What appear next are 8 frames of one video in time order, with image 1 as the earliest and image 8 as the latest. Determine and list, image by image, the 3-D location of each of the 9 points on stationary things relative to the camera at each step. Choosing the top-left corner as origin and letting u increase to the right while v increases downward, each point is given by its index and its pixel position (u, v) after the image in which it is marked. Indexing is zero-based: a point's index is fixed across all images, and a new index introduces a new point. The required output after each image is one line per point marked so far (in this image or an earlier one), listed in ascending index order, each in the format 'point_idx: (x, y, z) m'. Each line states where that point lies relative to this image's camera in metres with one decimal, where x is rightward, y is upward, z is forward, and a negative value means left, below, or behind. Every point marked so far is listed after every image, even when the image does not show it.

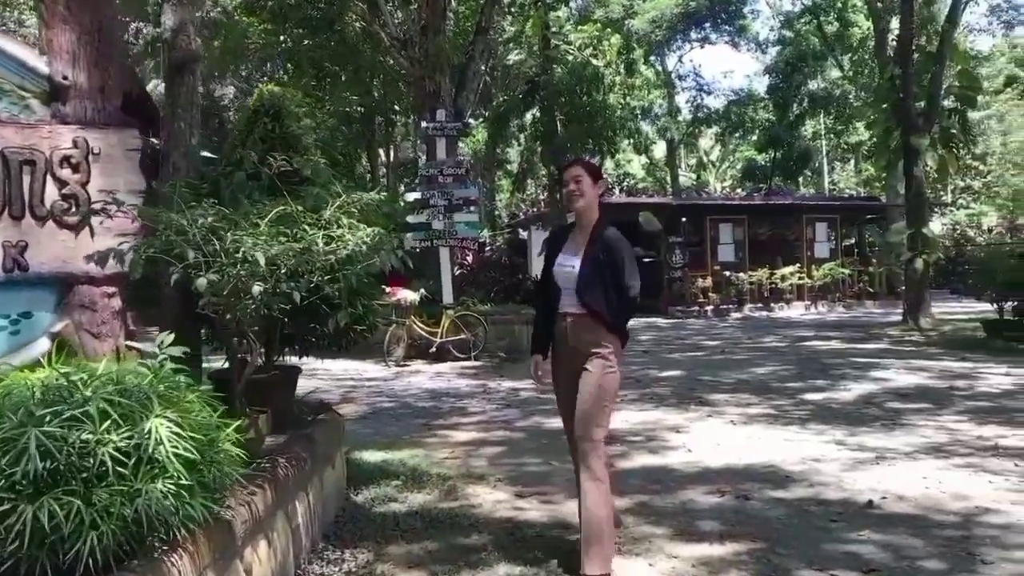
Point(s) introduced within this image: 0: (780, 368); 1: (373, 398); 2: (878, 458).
0: (+3.4, -1.0, +12.0) m
1: (-1.4, -1.1, +9.4) m
2: (+2.4, -1.1, +6.3) m
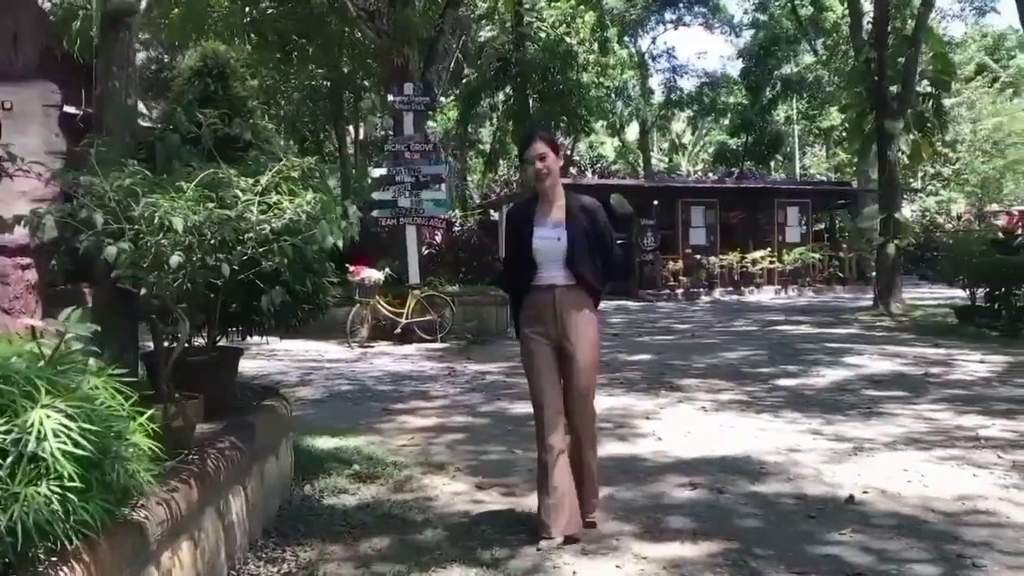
0: (+3.0, -0.8, +11.8) m
1: (-1.7, -0.9, +9.0) m
2: (+2.2, -1.0, +6.1) m
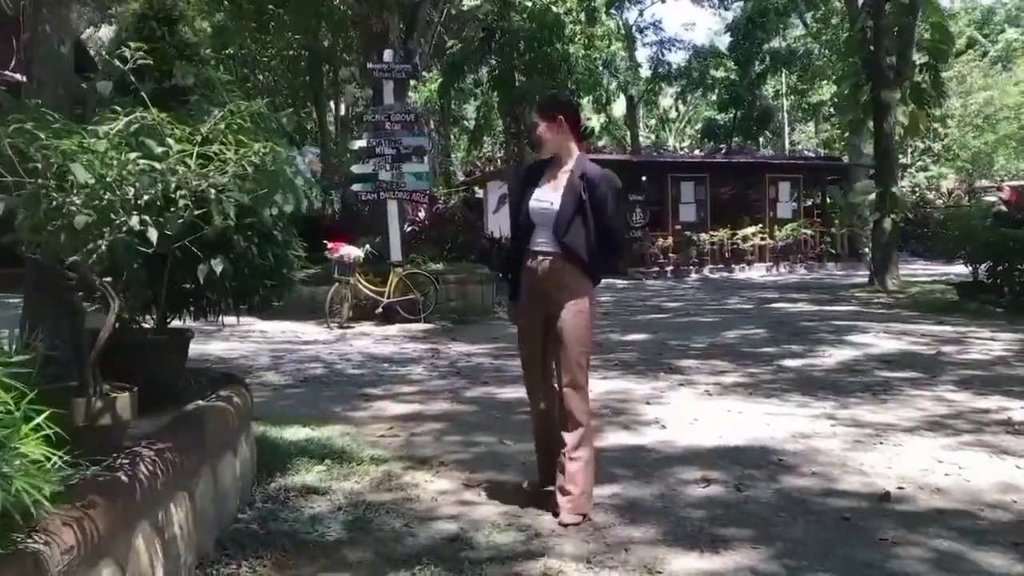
0: (+2.8, -0.5, +11.3) m
1: (-1.8, -0.7, +8.4) m
2: (+2.1, -0.9, +5.5) m
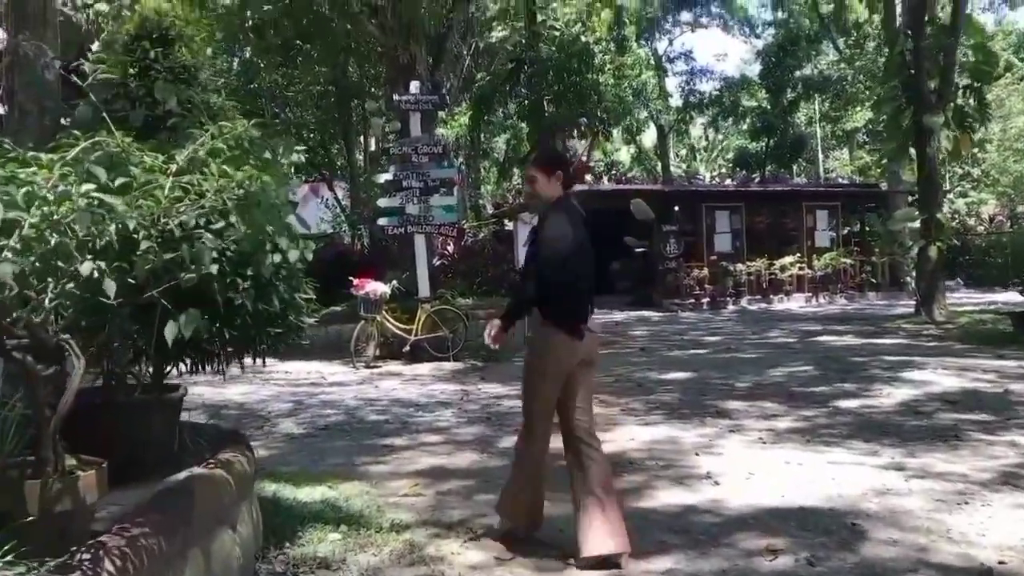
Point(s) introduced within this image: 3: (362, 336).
0: (+3.2, -0.9, +10.6) m
1: (-1.5, -1.0, +7.9) m
2: (+2.3, -1.0, +4.9) m
3: (-1.9, -0.6, +12.2) m
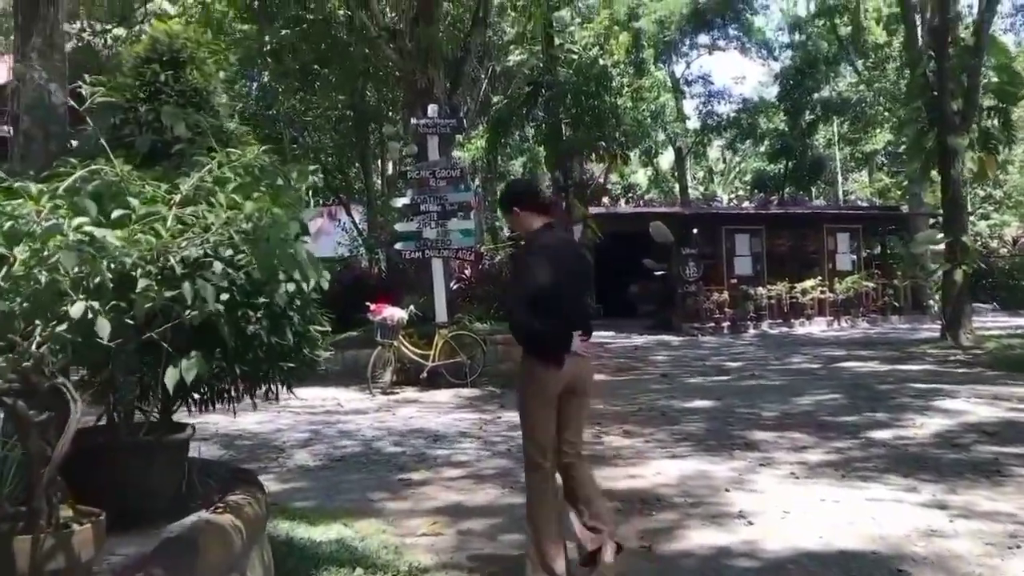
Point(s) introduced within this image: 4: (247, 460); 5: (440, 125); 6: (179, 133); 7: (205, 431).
0: (+3.4, -1.2, +10.4) m
1: (-1.3, -1.2, +7.7) m
2: (+2.4, -1.2, +4.7) m
3: (-1.7, -0.9, +12.0) m
4: (-1.9, -1.3, +7.2) m
5: (-1.0, +2.2, +12.7) m
6: (-1.4, +0.7, +4.0) m
7: (-2.6, -1.2, +8.3) m
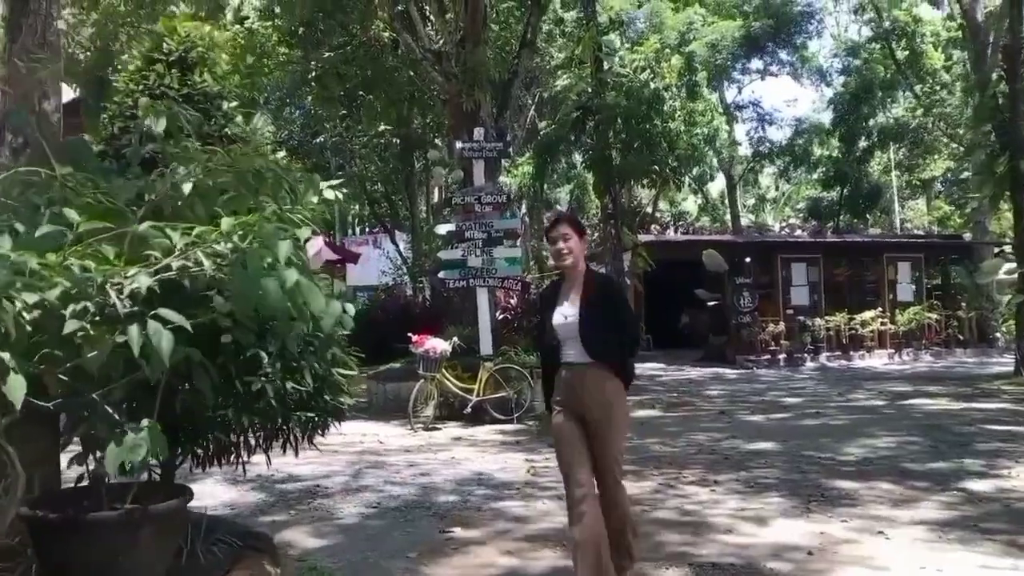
0: (+3.9, -1.5, +9.5) m
1: (-1.0, -1.5, +7.2) m
2: (+2.7, -1.4, +3.9) m
3: (-1.1, -1.3, +11.4) m
4: (-1.6, -1.5, +6.6) m
5: (-0.3, +1.8, +12.2) m
6: (-1.2, +0.5, +3.5) m
7: (-2.2, -1.5, +7.7) m
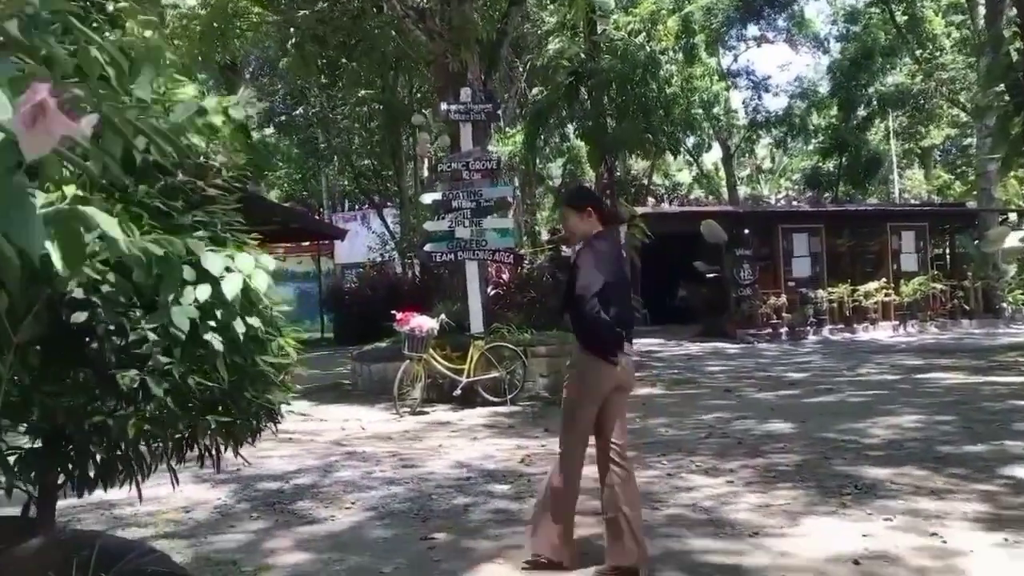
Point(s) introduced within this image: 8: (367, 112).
0: (+3.8, -1.2, +8.8) m
1: (-1.0, -1.3, +6.4) m
2: (+2.6, -1.2, +3.1) m
3: (-1.2, -1.0, +10.6) m
4: (-1.6, -1.4, +5.8) m
5: (-0.5, +2.1, +11.4) m
6: (-1.2, +0.6, +2.7) m
7: (-2.3, -1.3, +6.9) m
8: (-2.8, +3.4, +18.5) m
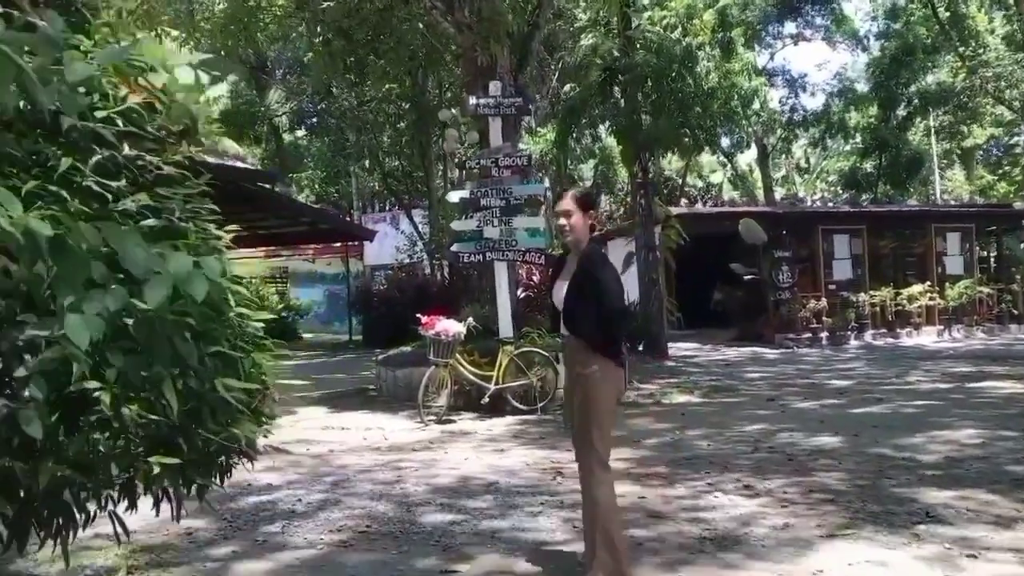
0: (+4.1, -1.2, +8.1) m
1: (-0.8, -1.3, +5.9) m
2: (+2.7, -1.2, +2.5) m
3: (-0.9, -1.0, +10.1) m
4: (-1.5, -1.4, +5.4) m
5: (-0.1, +2.1, +10.8) m
6: (-1.2, +0.6, +2.2) m
7: (-2.1, -1.3, +6.5) m
8: (-2.2, +3.4, +18.1) m
